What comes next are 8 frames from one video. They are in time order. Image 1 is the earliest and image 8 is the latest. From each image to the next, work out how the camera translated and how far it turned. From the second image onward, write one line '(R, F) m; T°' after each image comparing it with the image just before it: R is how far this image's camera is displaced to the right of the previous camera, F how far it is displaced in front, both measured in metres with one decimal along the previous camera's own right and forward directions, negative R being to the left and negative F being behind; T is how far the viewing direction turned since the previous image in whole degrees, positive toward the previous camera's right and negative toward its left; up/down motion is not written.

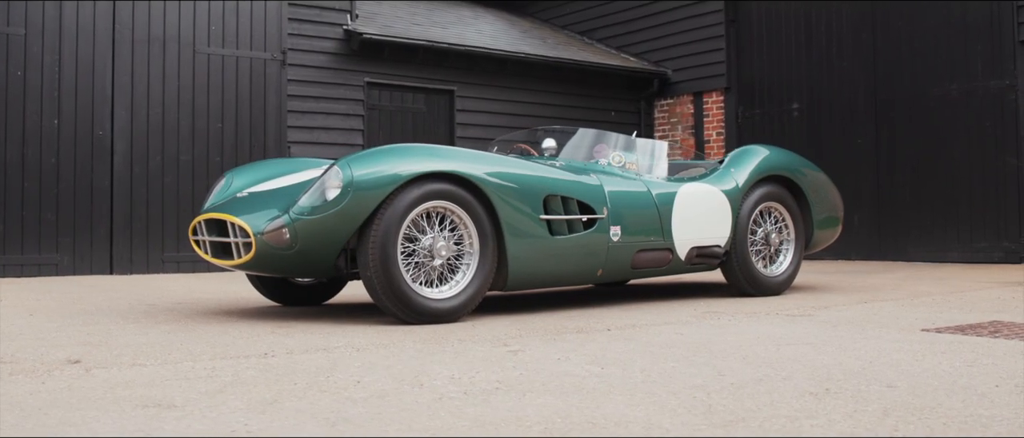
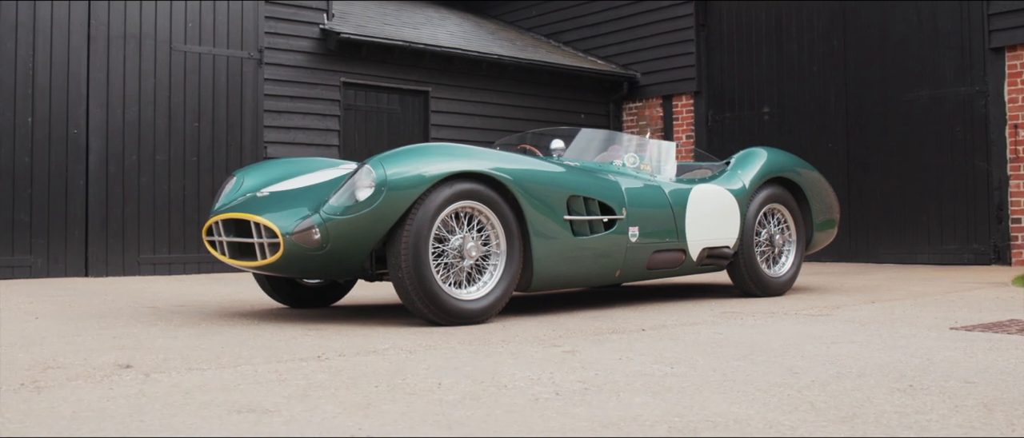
(-0.4, 0.0) m; +3°
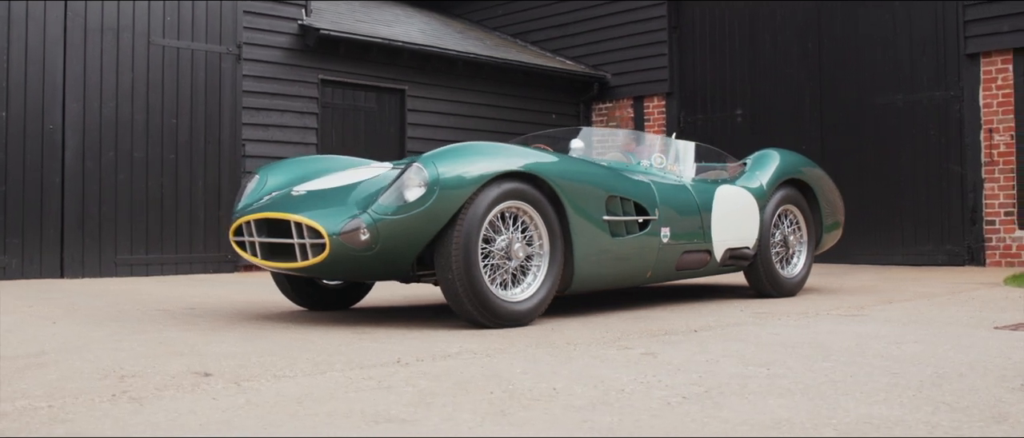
(-0.4, +0.1) m; +4°
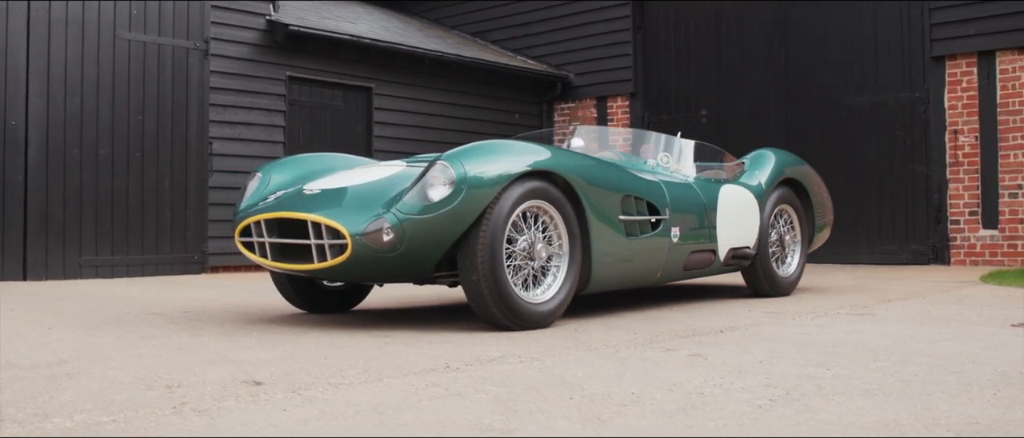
(-0.3, +0.1) m; +4°
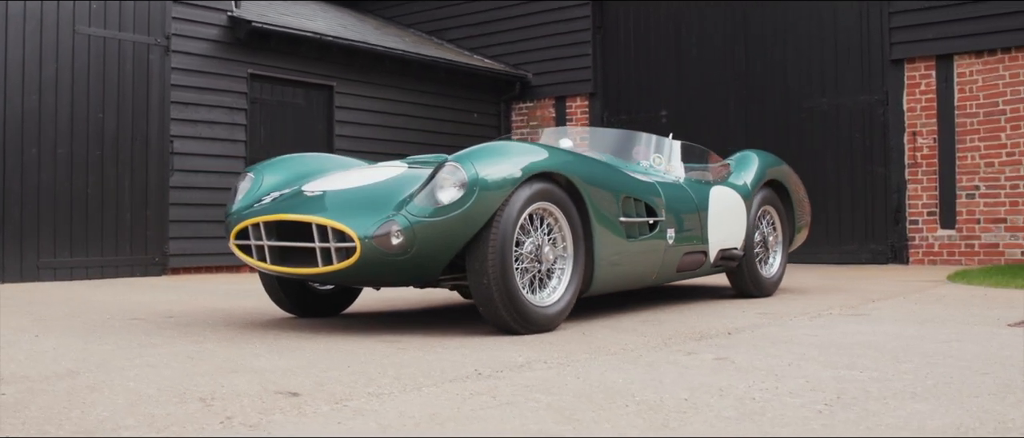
(-0.3, +0.1) m; +4°
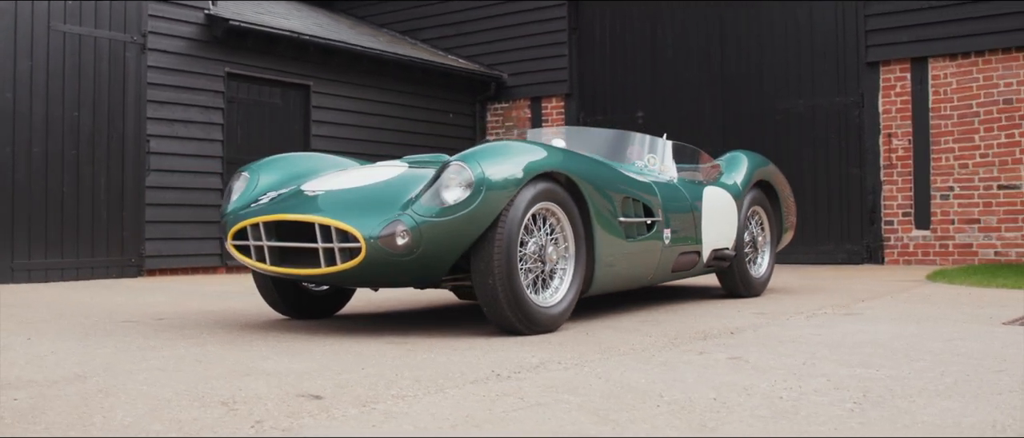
(-0.1, 0.0) m; +2°
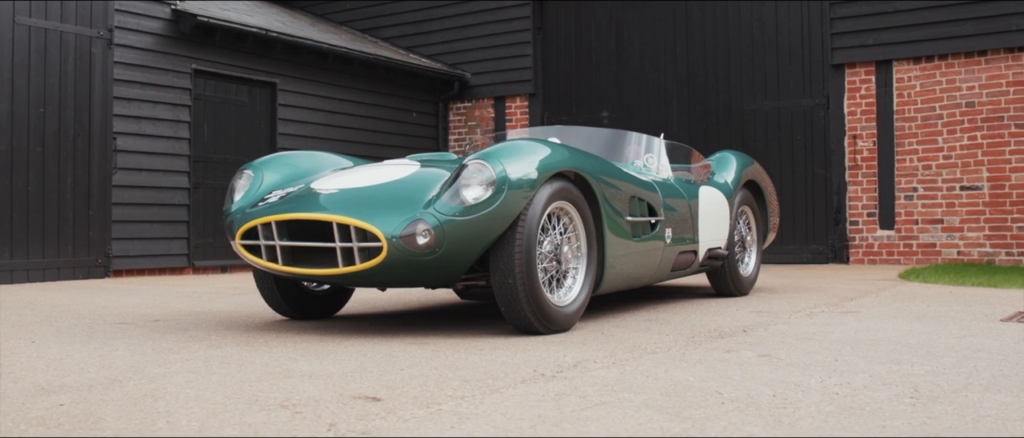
(-0.3, 0.0) m; +3°
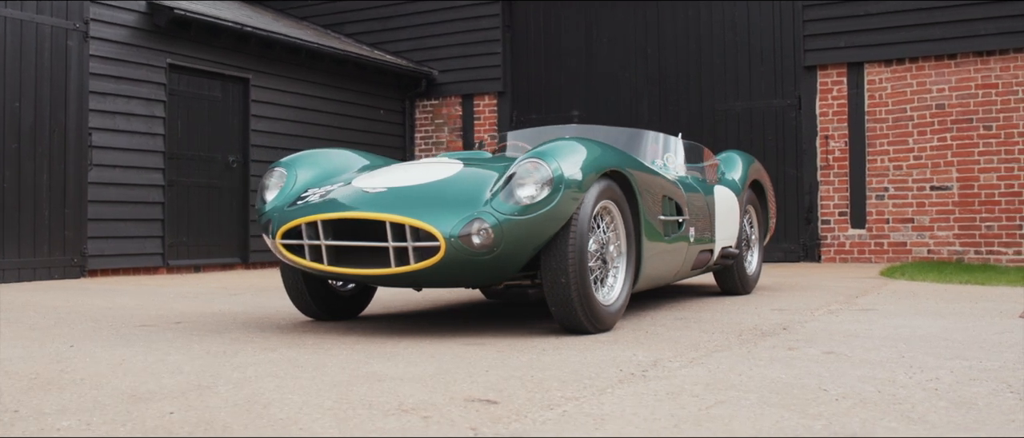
(-0.4, 0.0) m; +4°
